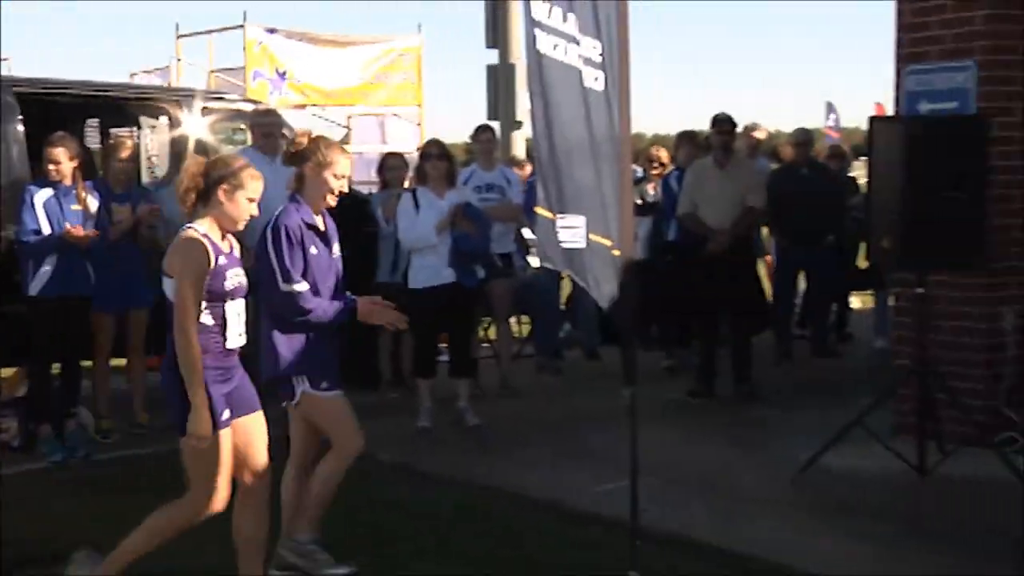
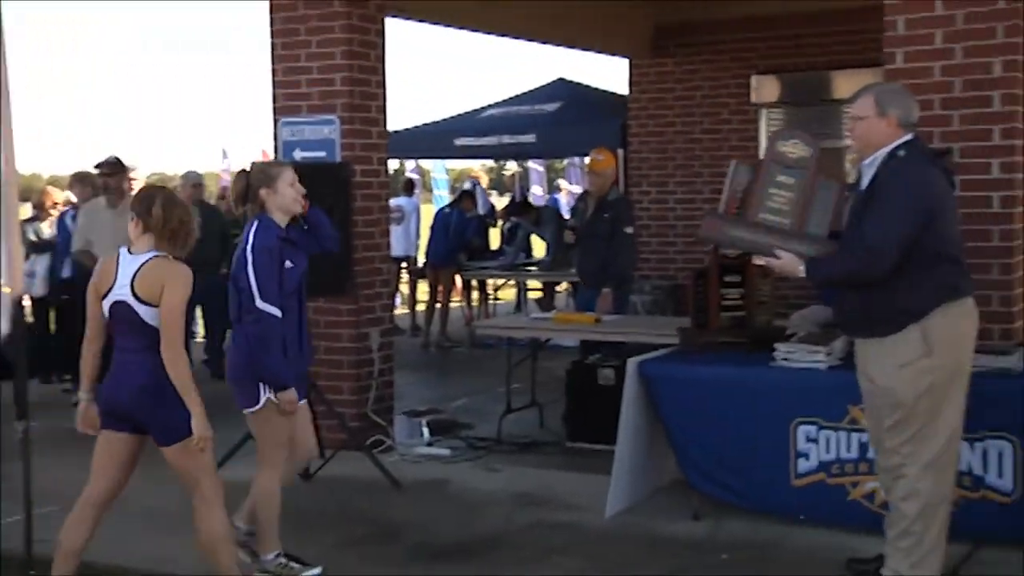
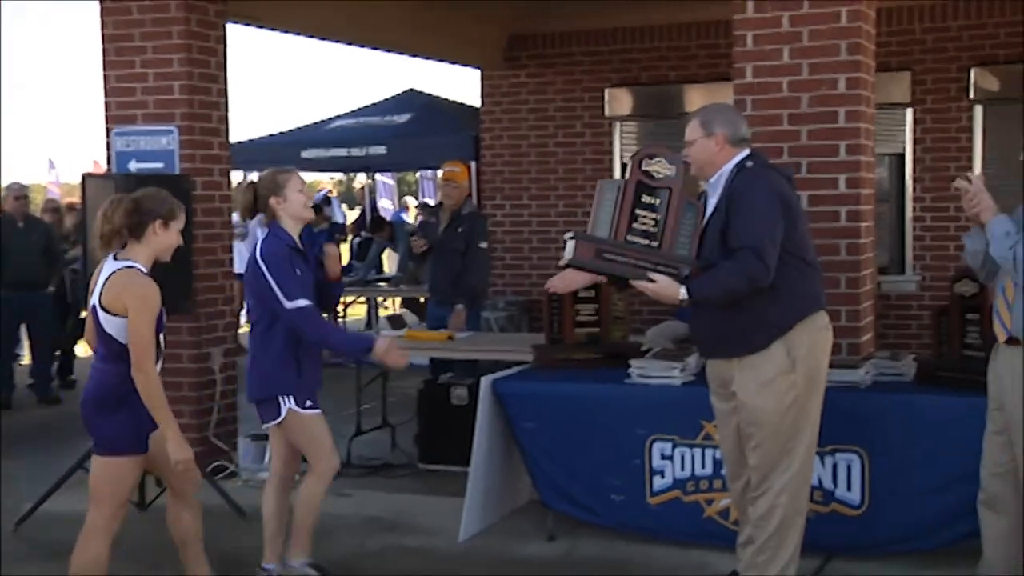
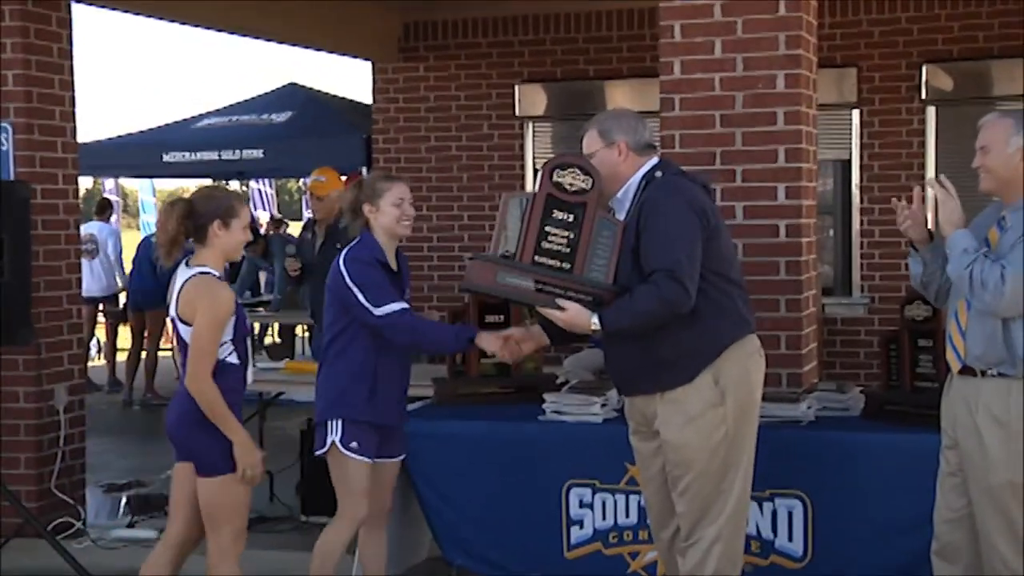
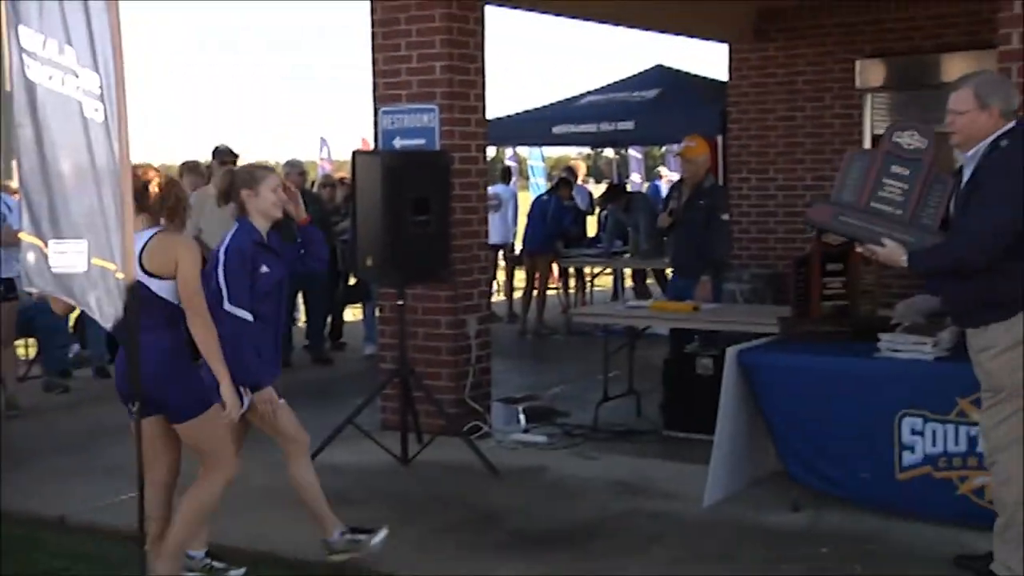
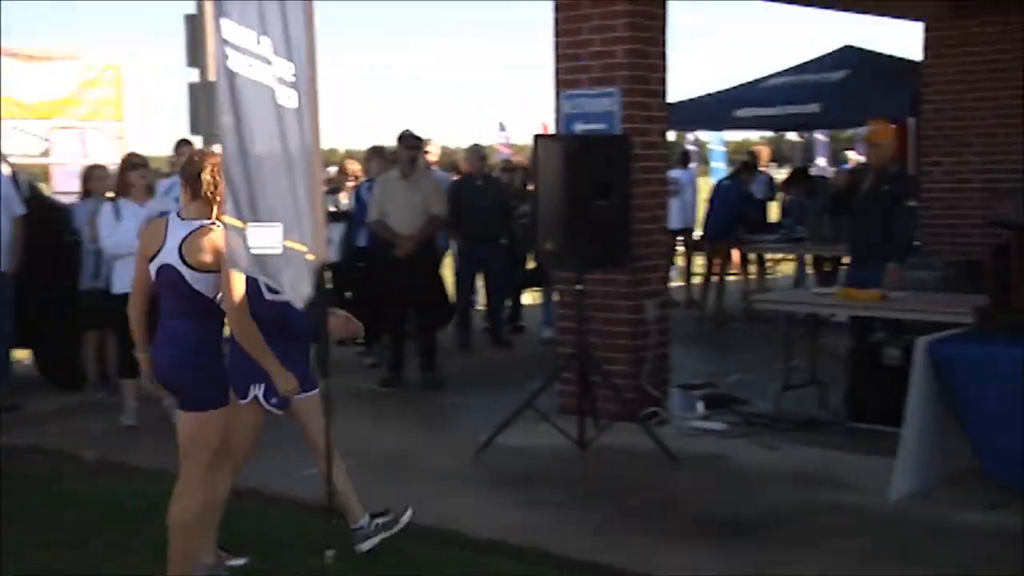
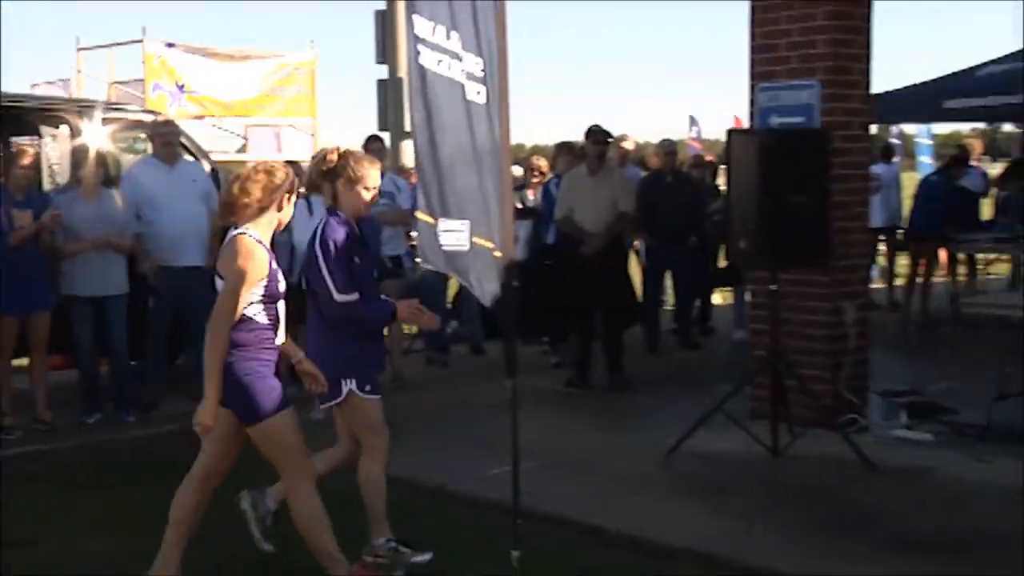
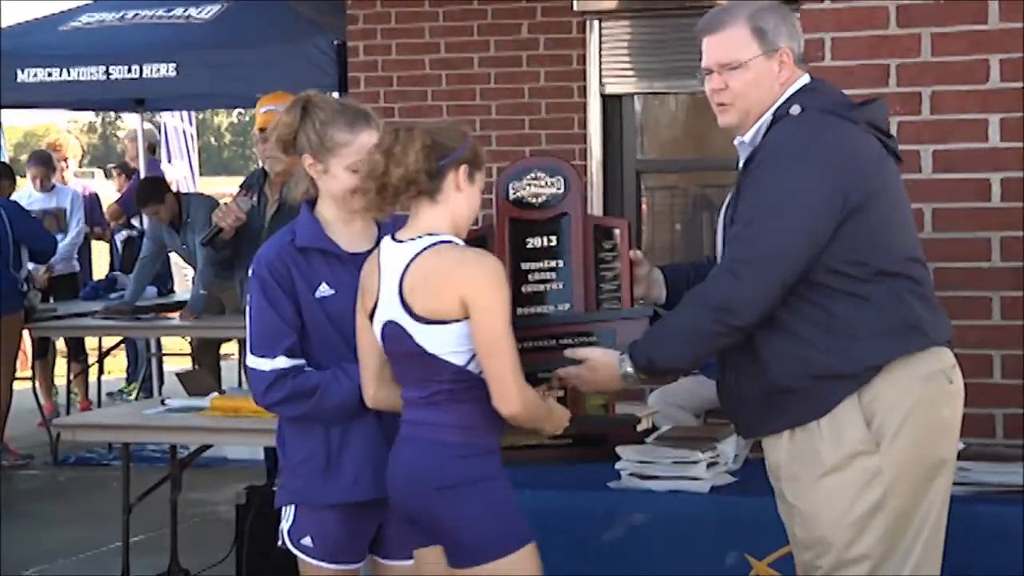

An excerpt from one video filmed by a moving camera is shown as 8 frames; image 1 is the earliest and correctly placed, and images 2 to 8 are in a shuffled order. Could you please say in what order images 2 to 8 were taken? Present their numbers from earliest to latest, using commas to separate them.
7, 6, 5, 2, 3, 4, 8
